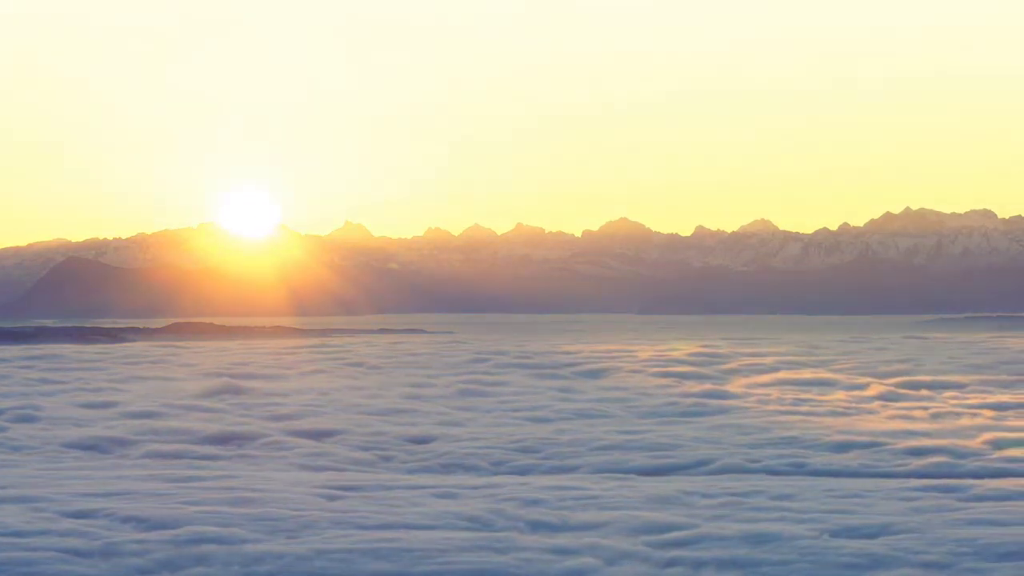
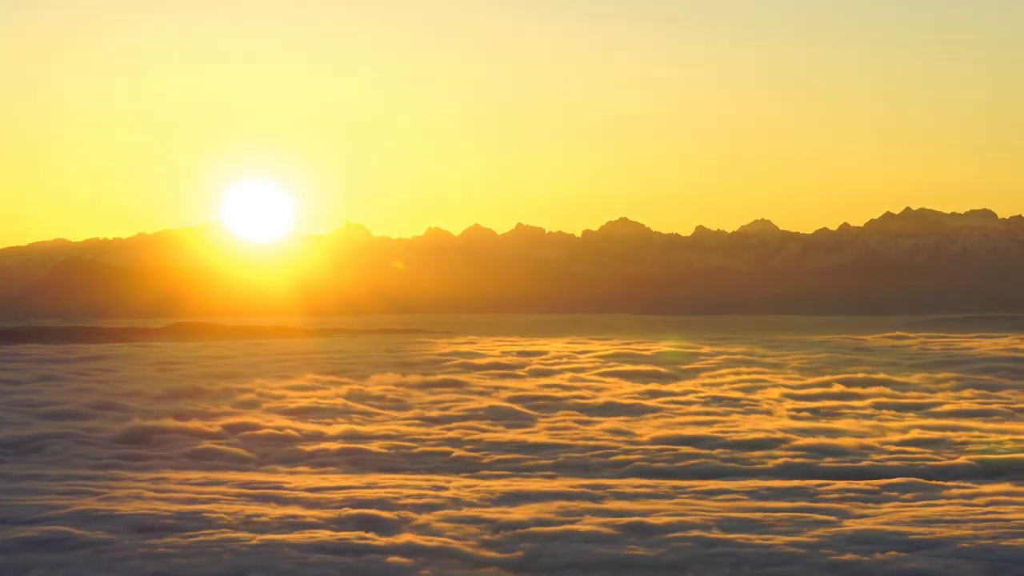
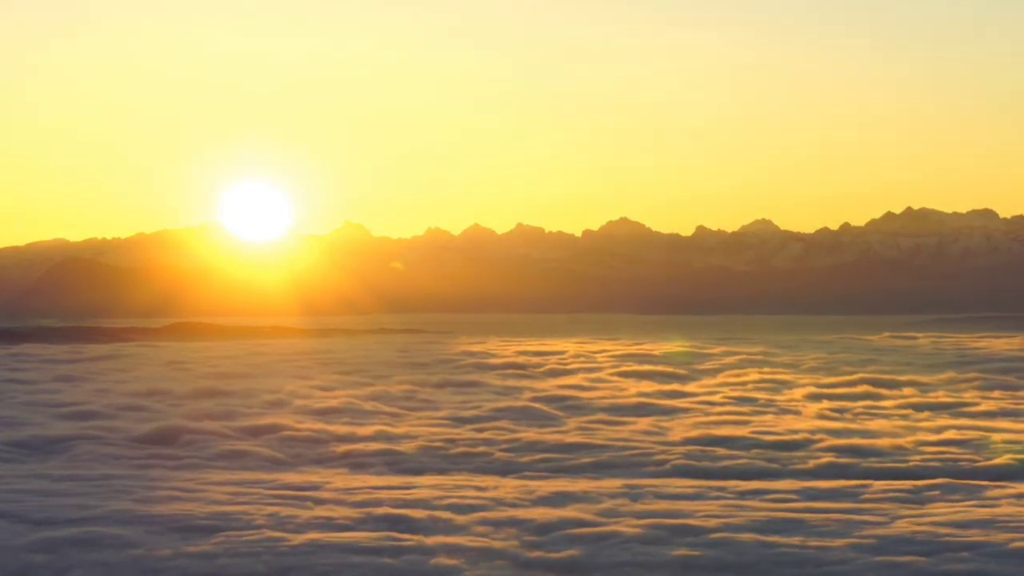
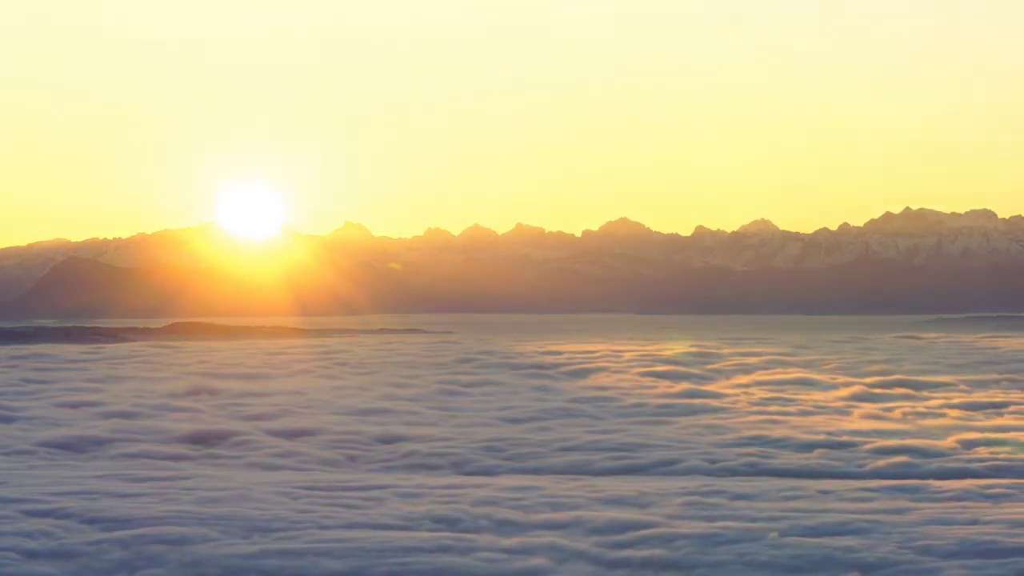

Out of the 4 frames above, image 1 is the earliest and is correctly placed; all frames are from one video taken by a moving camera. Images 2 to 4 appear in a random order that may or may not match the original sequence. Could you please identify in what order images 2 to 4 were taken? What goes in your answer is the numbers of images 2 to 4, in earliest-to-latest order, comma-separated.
4, 3, 2
